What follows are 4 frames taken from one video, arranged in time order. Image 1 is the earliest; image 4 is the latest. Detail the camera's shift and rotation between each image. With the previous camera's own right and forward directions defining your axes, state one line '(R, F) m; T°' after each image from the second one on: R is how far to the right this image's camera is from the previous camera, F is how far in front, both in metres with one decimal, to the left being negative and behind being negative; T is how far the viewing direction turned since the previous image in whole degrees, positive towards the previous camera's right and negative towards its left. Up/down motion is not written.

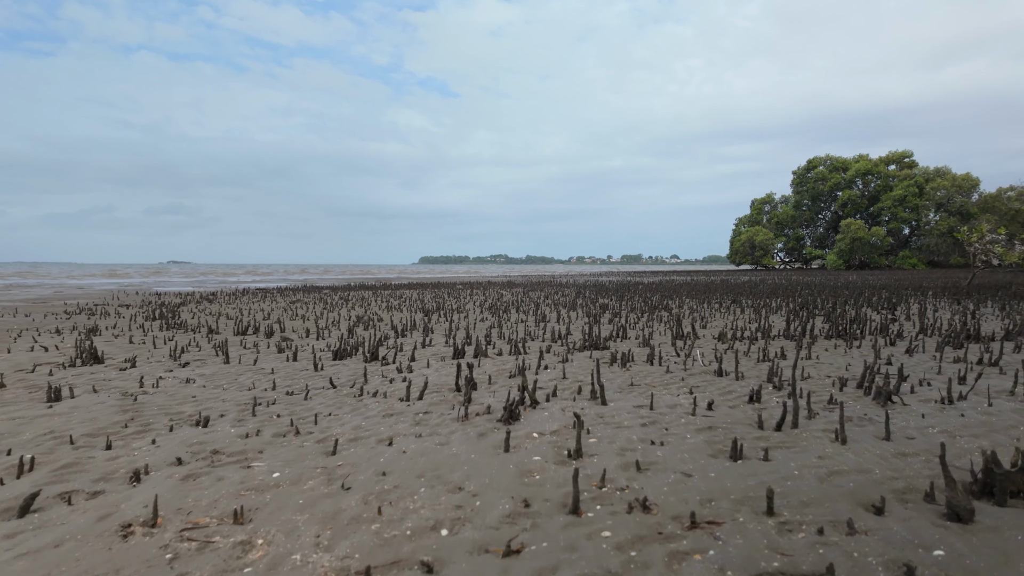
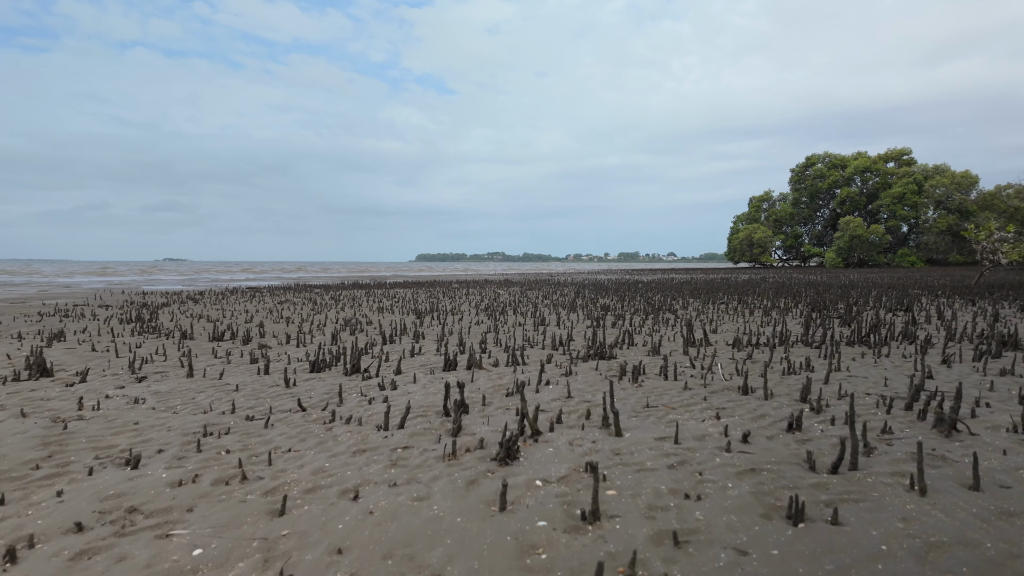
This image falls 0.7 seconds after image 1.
(0.0, +0.9) m; 0°
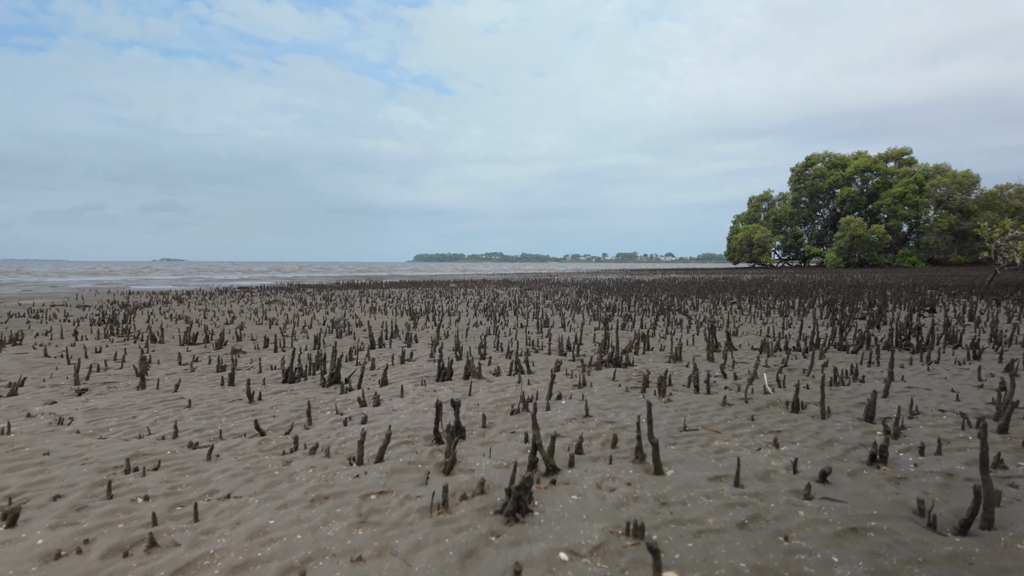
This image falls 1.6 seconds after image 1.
(-0.1, +1.1) m; 0°
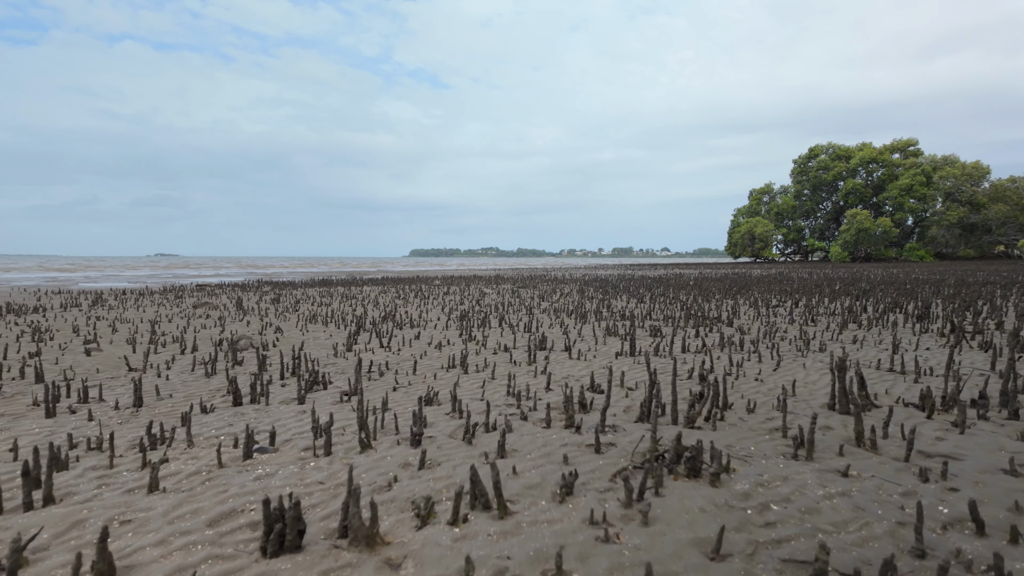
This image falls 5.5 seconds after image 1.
(+0.2, +4.4) m; 0°
